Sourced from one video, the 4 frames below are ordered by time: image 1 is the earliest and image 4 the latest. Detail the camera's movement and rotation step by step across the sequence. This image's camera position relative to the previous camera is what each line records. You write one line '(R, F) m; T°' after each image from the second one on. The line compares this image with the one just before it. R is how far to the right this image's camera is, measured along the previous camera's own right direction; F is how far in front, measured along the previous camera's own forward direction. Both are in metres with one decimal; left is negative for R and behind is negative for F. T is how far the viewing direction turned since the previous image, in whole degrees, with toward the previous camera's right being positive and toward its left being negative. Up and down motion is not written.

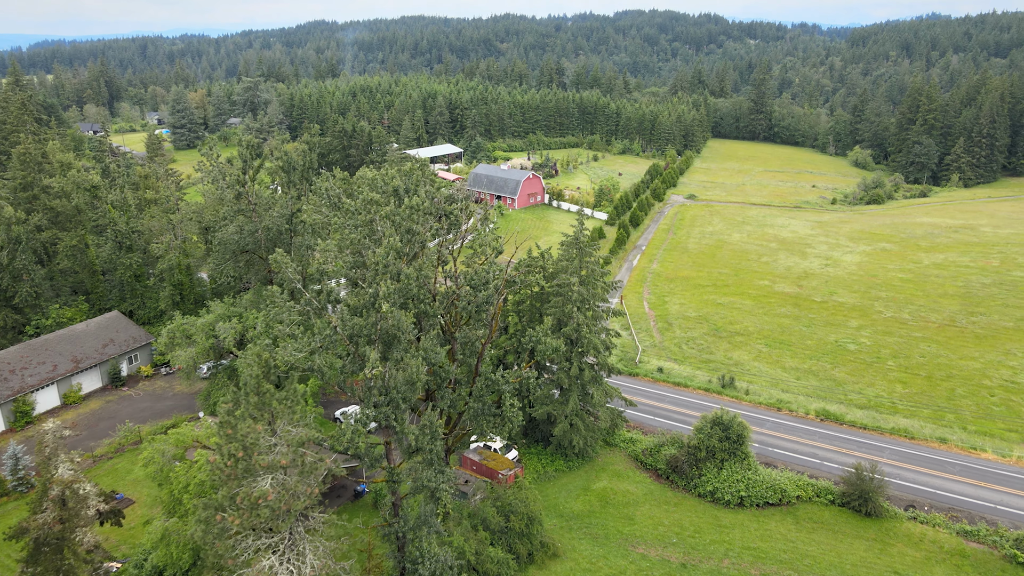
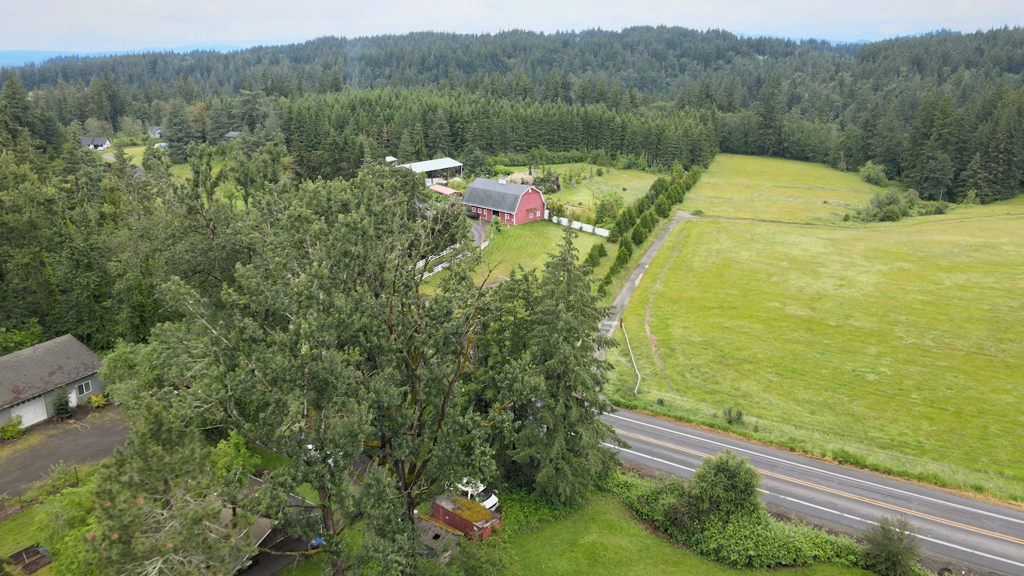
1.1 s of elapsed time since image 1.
(+1.0, +3.1) m; -1°
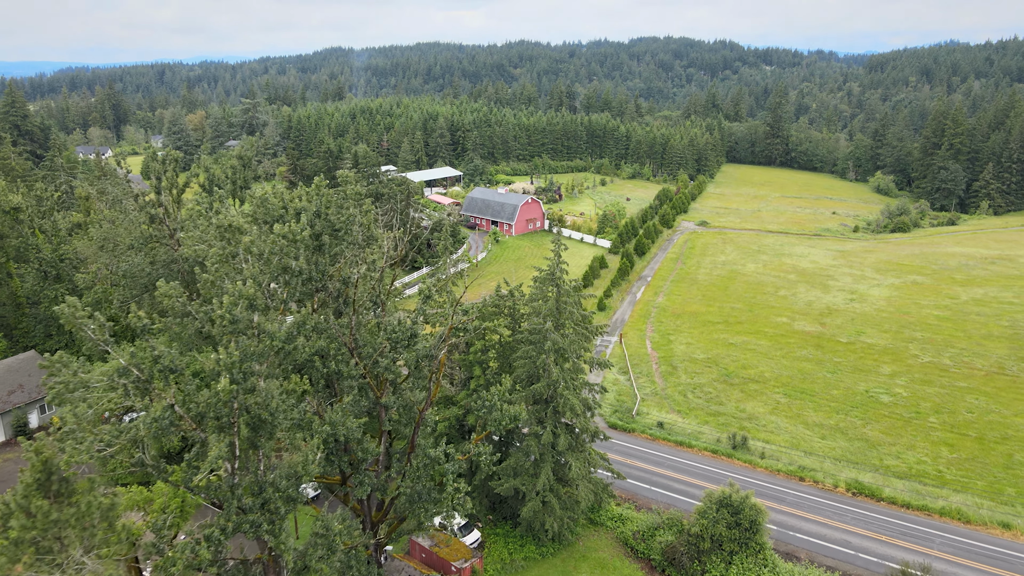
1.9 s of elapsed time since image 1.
(+0.7, +2.0) m; -1°
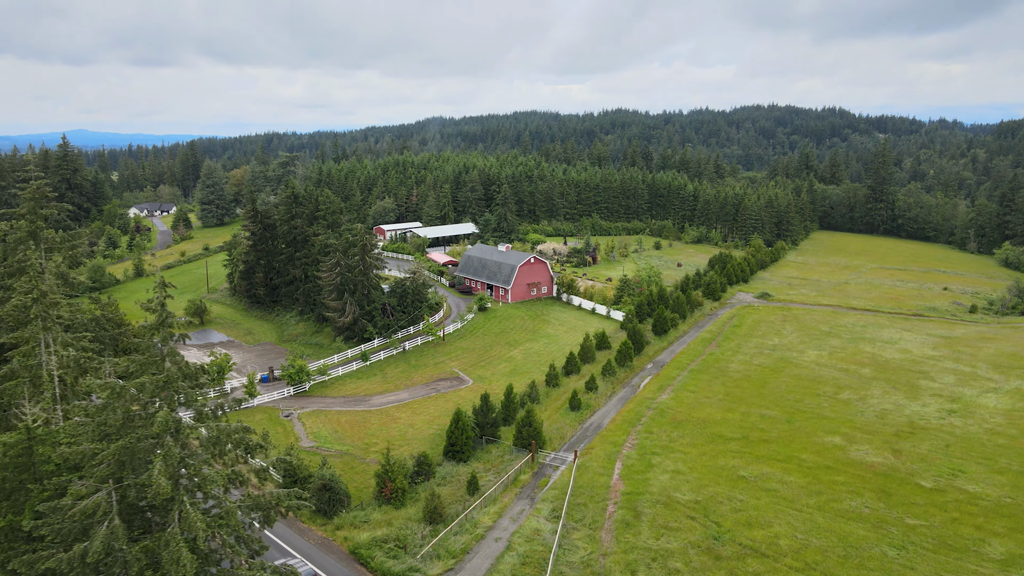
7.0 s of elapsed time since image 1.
(+7.9, +13.6) m; -8°
